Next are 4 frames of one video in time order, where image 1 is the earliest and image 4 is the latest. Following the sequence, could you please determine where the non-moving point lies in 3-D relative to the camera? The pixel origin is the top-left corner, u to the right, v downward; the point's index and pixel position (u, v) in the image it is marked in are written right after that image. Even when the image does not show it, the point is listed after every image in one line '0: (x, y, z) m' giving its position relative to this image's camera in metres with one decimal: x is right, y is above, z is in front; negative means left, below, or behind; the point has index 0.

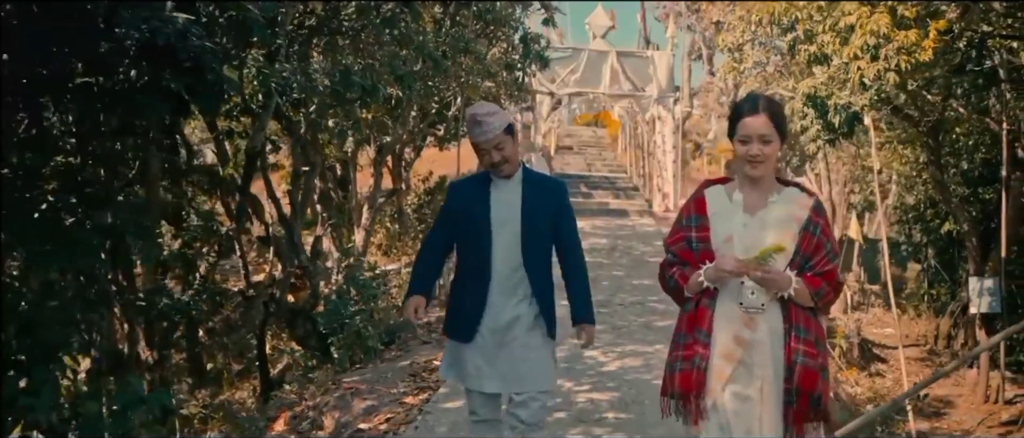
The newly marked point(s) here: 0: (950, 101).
0: (+3.4, +0.9, +8.1) m
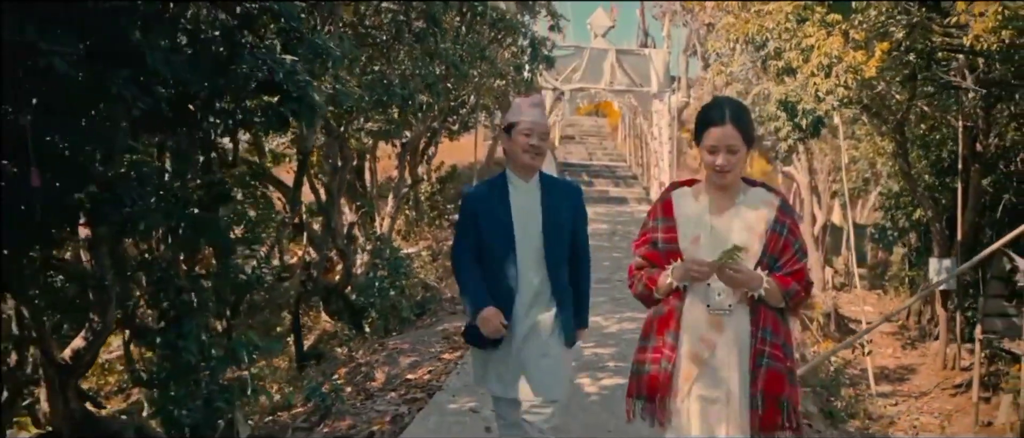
0: (+3.4, +1.0, +9.0) m
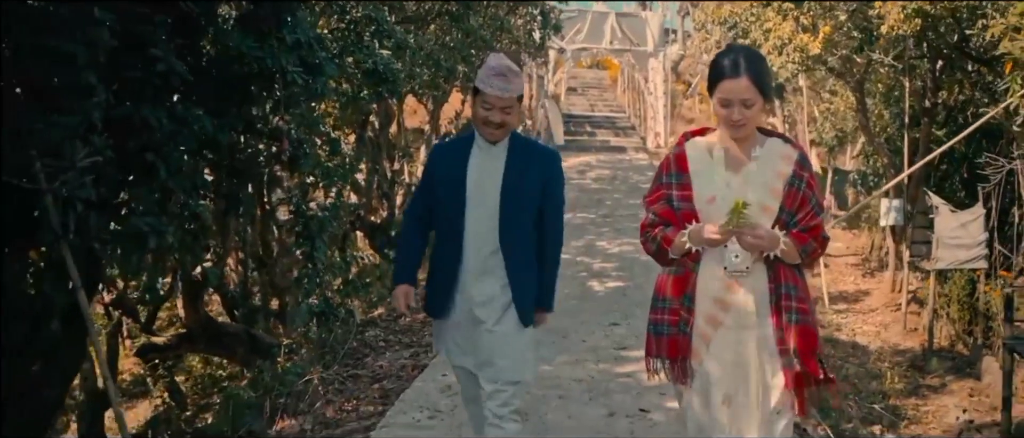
0: (+3.6, +1.6, +10.6) m
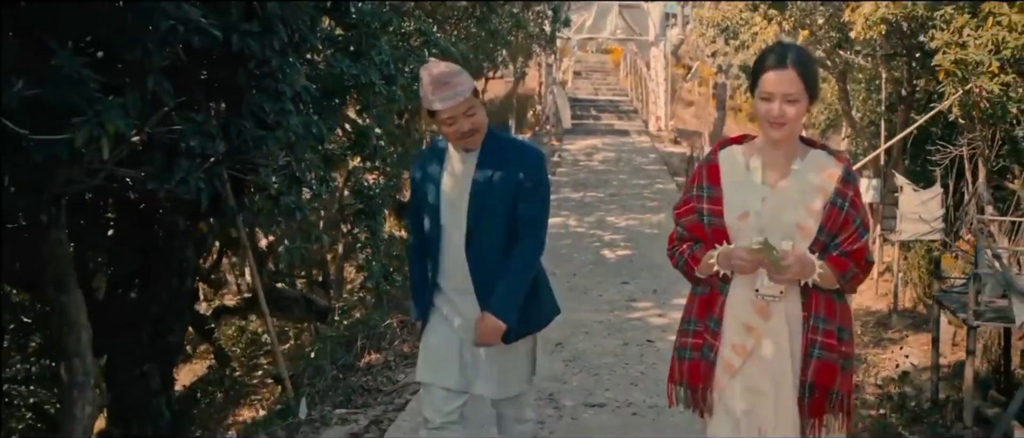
0: (+3.8, +1.8, +11.7) m
